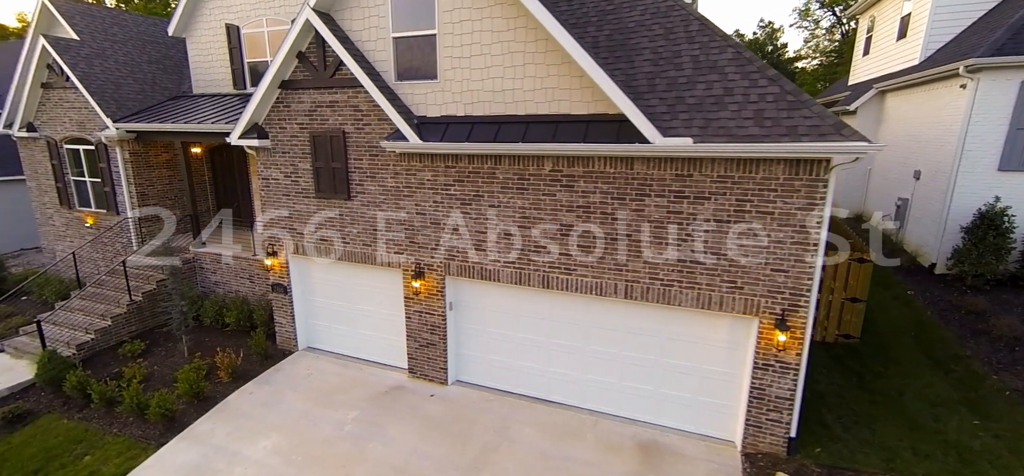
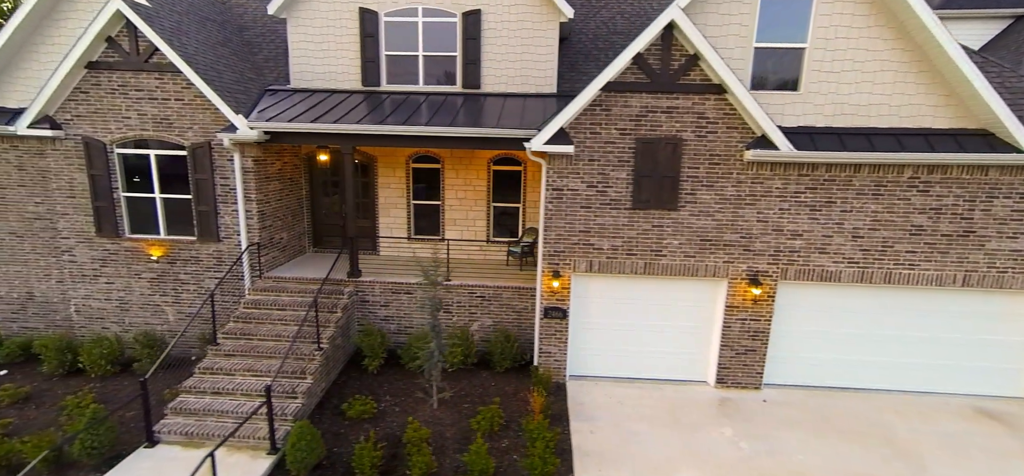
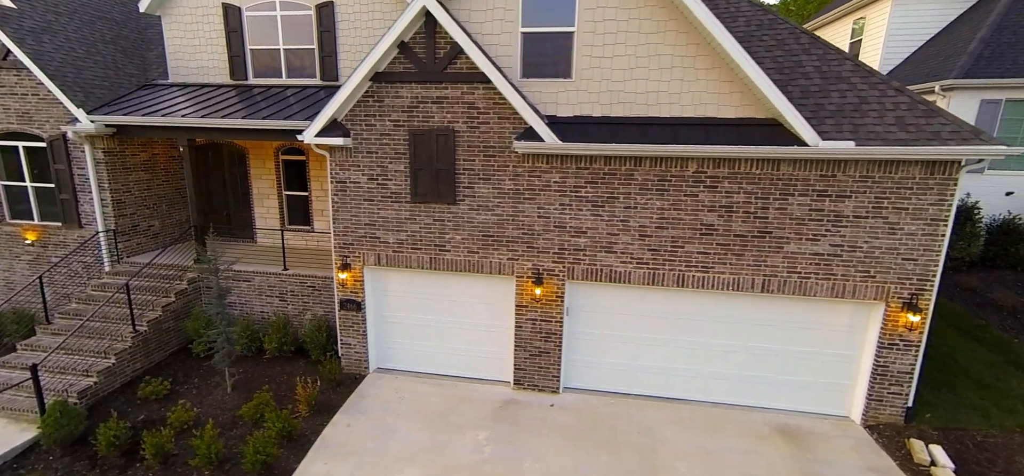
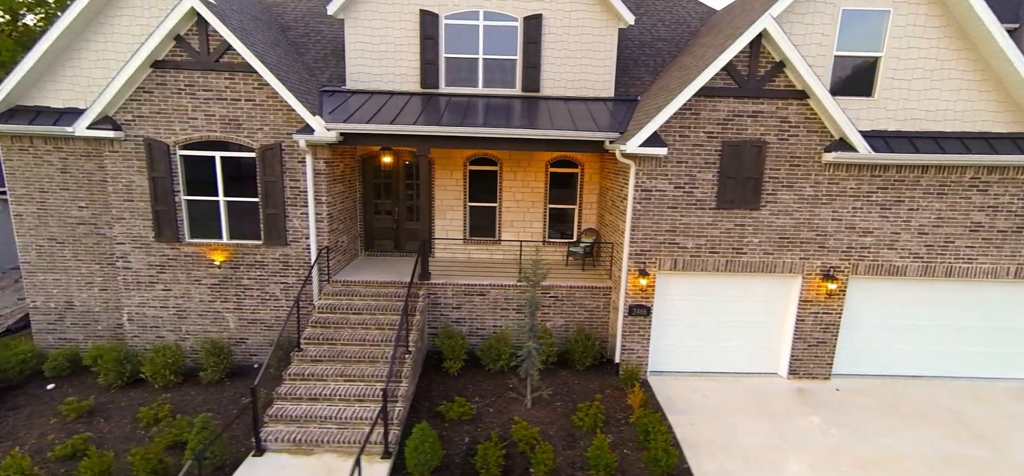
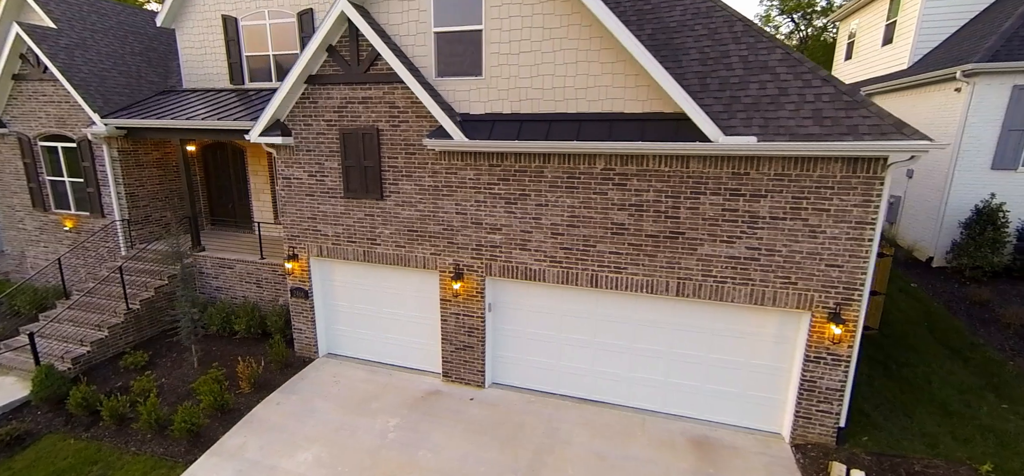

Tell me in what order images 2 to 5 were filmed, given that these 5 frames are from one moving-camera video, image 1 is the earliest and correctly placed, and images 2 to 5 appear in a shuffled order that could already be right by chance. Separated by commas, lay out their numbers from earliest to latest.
5, 3, 2, 4
